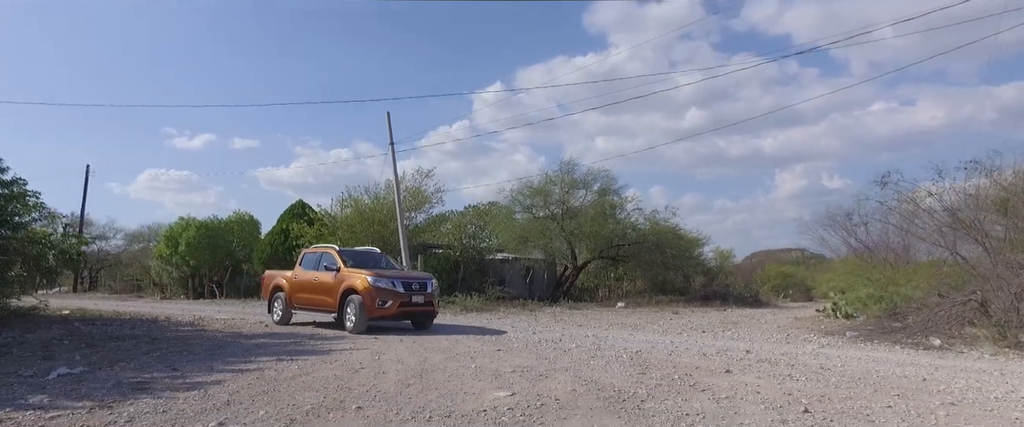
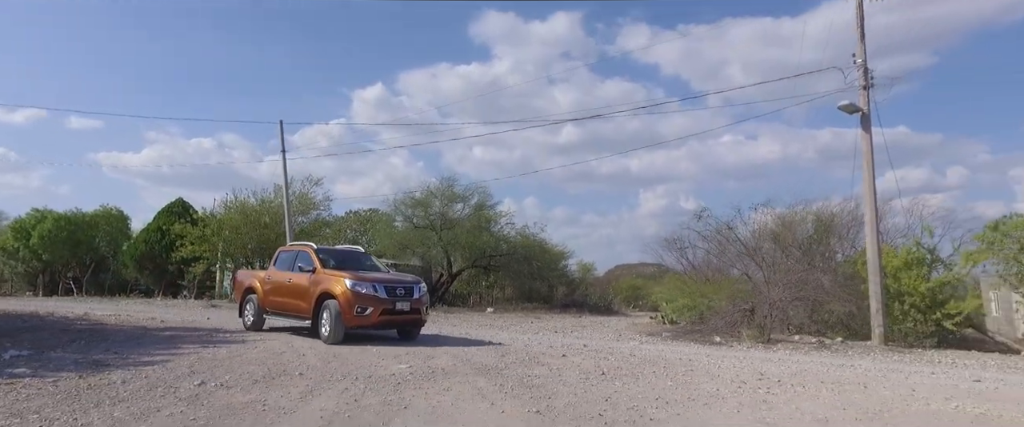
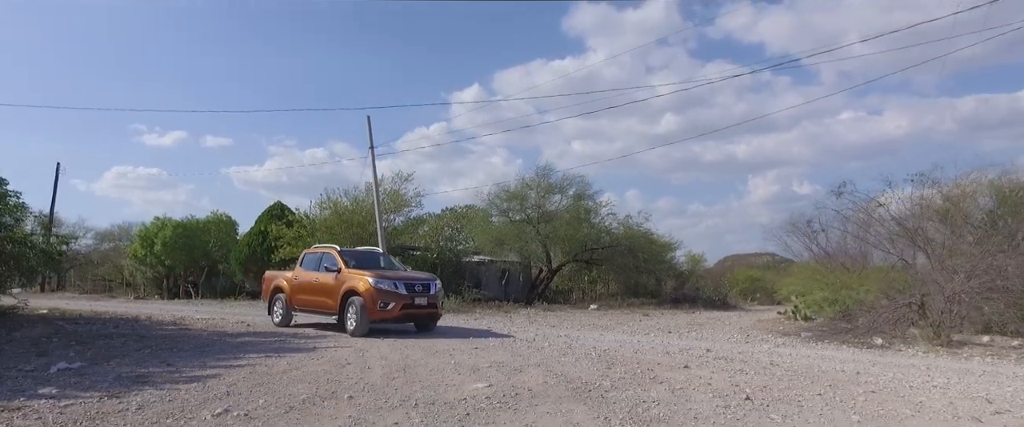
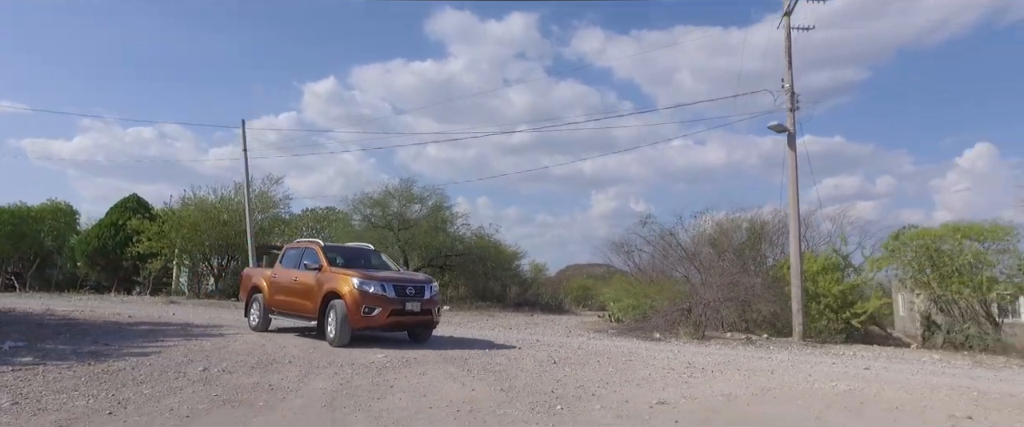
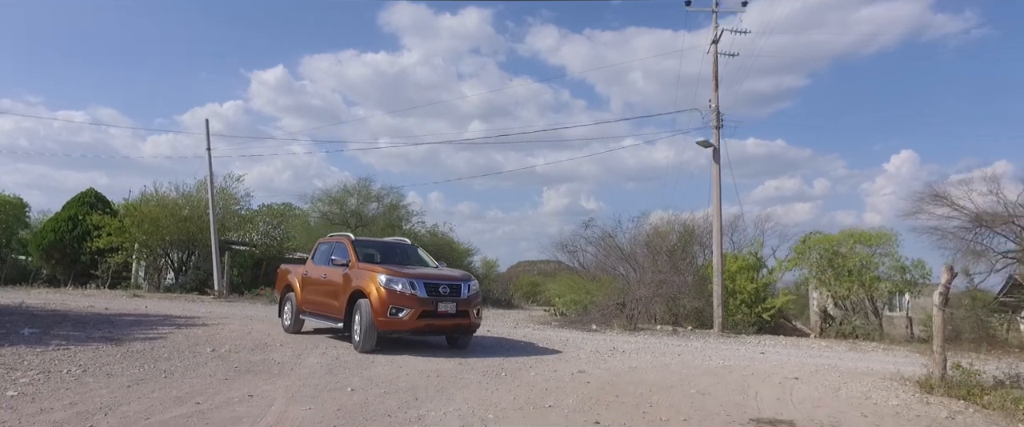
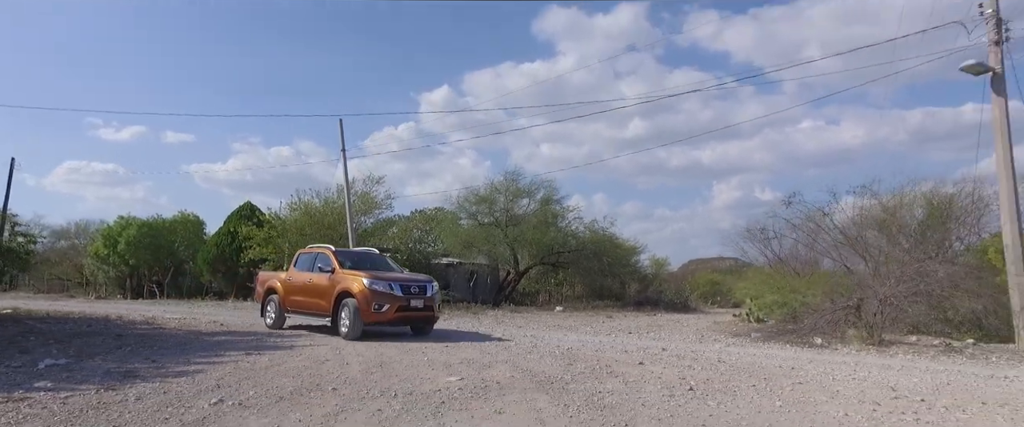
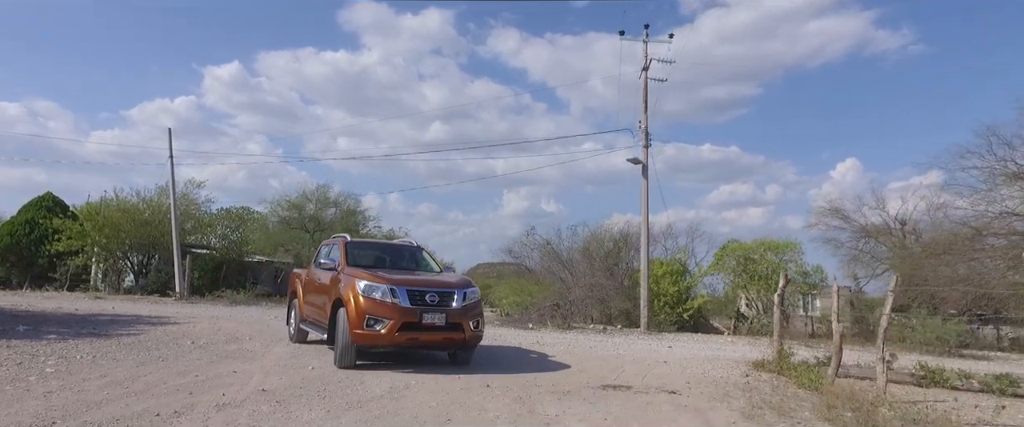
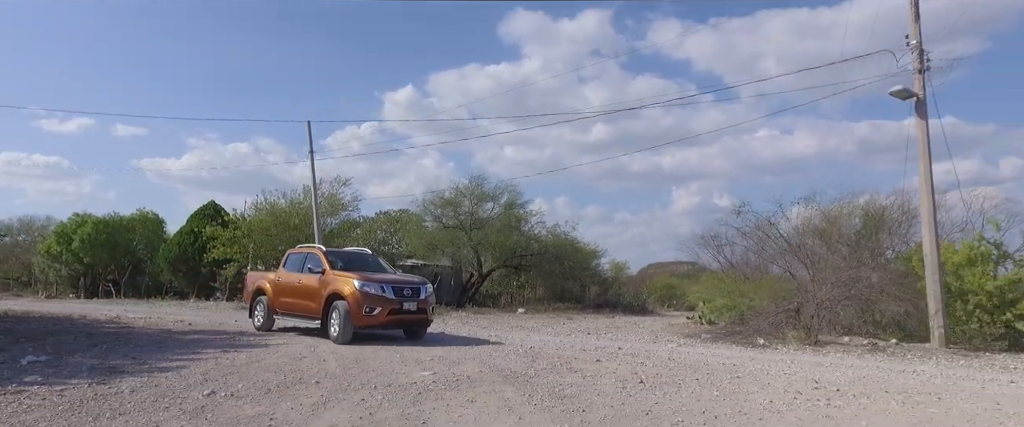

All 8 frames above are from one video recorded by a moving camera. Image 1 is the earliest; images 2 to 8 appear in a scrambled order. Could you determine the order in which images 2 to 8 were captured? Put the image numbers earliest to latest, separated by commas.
3, 6, 8, 2, 4, 5, 7
